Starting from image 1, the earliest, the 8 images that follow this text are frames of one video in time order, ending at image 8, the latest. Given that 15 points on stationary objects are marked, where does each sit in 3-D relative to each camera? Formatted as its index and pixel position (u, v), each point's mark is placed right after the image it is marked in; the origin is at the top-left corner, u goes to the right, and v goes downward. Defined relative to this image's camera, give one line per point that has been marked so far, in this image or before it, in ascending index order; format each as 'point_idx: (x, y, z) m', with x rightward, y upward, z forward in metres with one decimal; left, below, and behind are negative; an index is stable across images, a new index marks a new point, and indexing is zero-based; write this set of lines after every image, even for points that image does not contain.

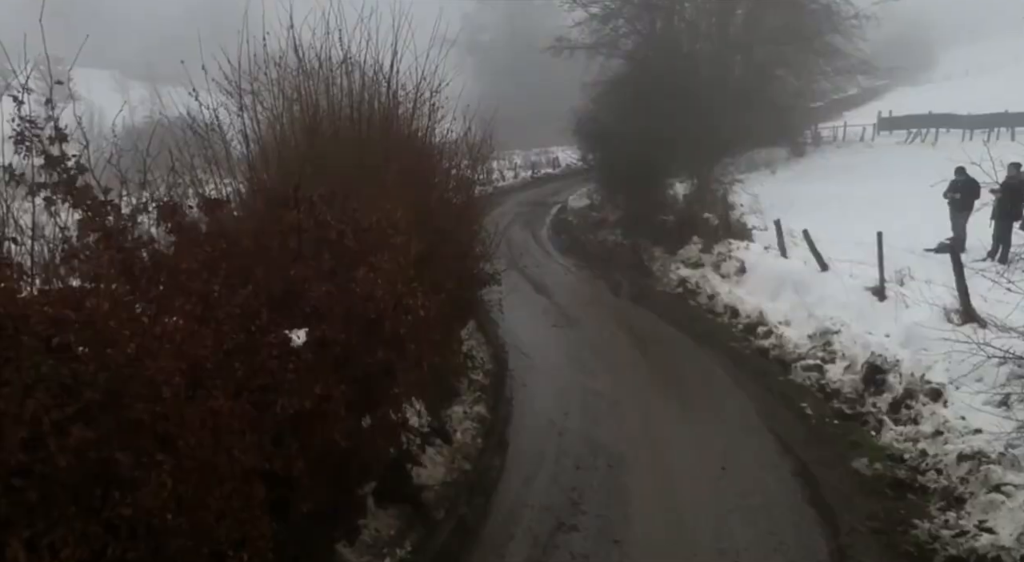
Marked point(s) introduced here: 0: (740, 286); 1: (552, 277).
0: (+3.8, -0.1, +16.5) m
1: (+0.8, +0.1, +20.1) m
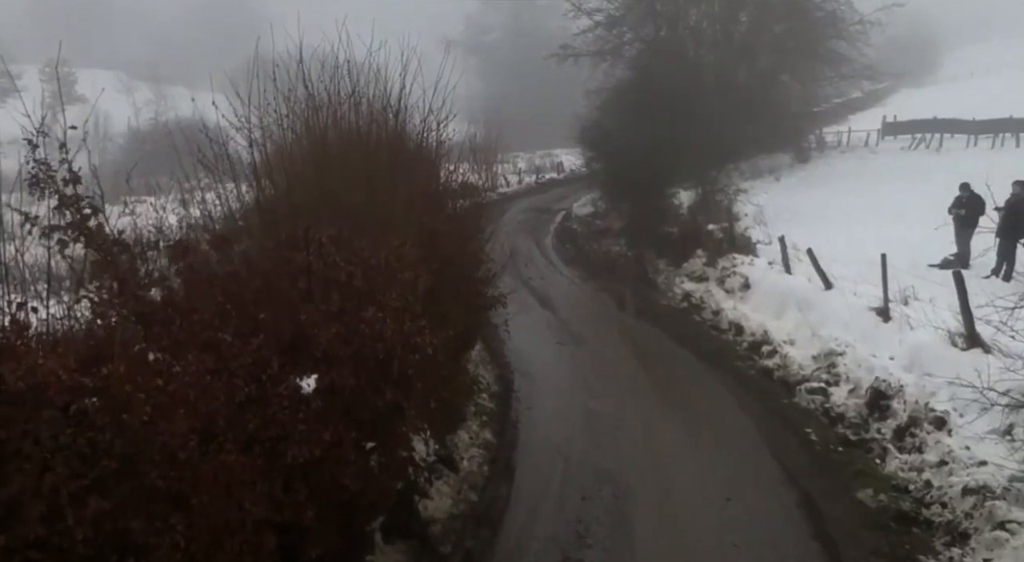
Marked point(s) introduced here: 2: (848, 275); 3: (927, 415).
0: (+3.9, -0.4, +16.5) m
1: (+0.9, -0.2, +20.1) m
2: (+6.0, +0.1, +17.5) m
3: (+4.1, -1.3, +9.8) m
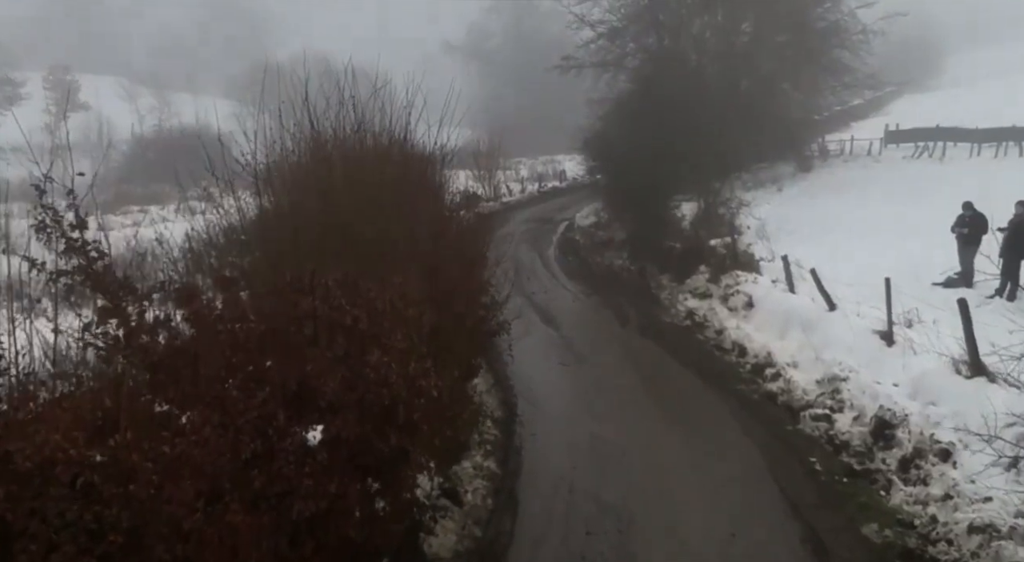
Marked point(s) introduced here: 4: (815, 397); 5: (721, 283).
0: (+4.0, -0.7, +16.5) m
1: (+1.0, -0.5, +20.1) m
2: (+6.0, -0.2, +17.5) m
3: (+4.2, -1.6, +9.8) m
4: (+3.8, -1.4, +12.3) m
5: (+4.0, 0.0, +19.0) m
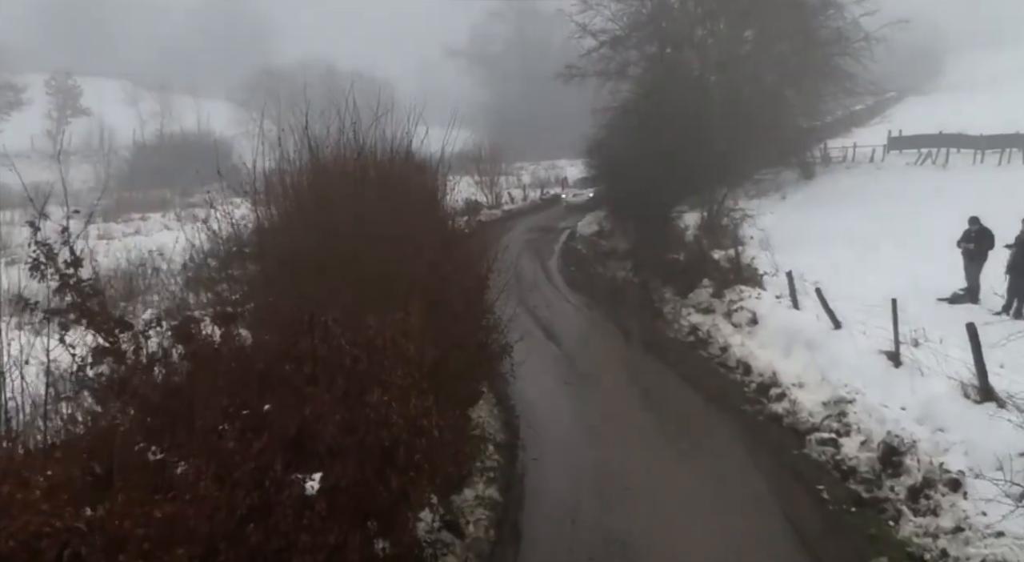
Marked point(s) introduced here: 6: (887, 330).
0: (+4.0, -1.0, +16.4) m
1: (+1.0, -0.8, +20.0) m
2: (+6.1, -0.5, +17.3) m
3: (+4.2, -1.9, +9.6) m
4: (+3.8, -1.7, +12.1) m
5: (+4.1, -0.3, +18.9) m
6: (+5.6, -0.7, +14.8) m
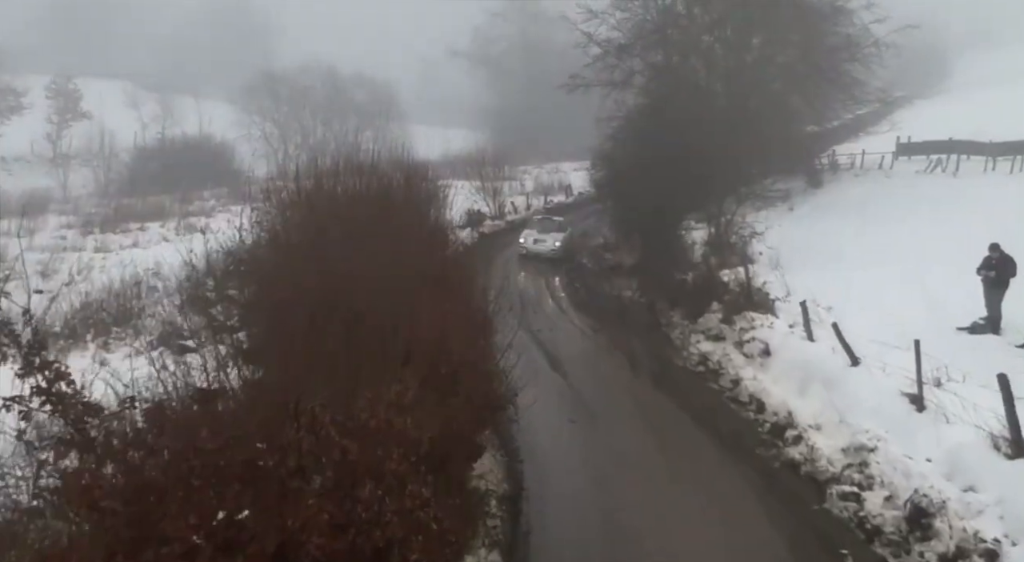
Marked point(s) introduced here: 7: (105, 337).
0: (+4.1, -1.4, +15.8) m
1: (+1.1, -1.3, +19.4) m
2: (+6.1, -1.0, +16.7) m
3: (+4.3, -2.4, +9.0) m
4: (+3.9, -2.2, +11.5) m
5: (+4.2, -0.8, +18.2) m
6: (+5.7, -1.2, +14.2) m
7: (-7.8, -1.1, +18.8) m
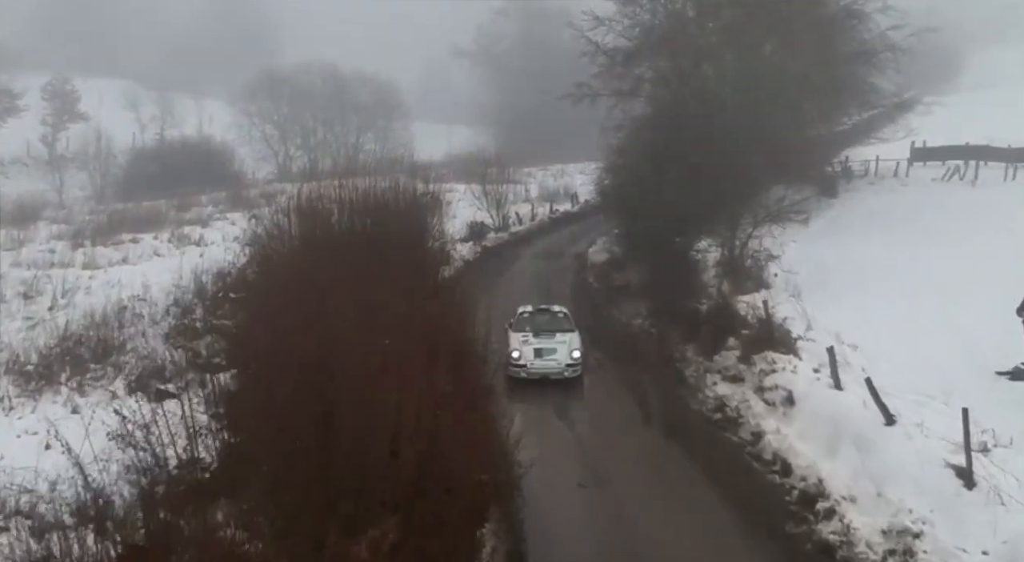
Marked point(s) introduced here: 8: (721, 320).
0: (+4.1, -2.1, +14.5) m
1: (+1.1, -1.9, +18.1) m
2: (+6.2, -1.6, +15.5) m
3: (+4.3, -3.1, +7.8) m
4: (+3.9, -2.9, +10.3) m
5: (+4.2, -1.4, +17.0) m
6: (+5.7, -1.9, +12.9) m
7: (-7.7, -1.7, +17.6) m
8: (+4.2, -0.8, +19.6) m
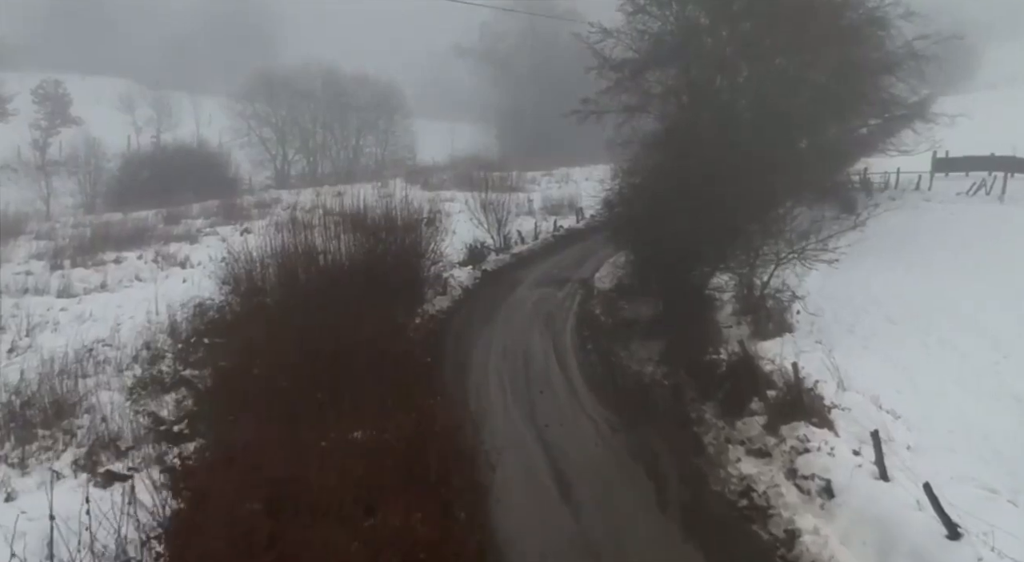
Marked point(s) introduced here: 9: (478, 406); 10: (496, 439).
0: (+4.0, -3.1, +12.6) m
1: (+1.1, -2.9, +16.2) m
2: (+6.1, -2.6, +13.5) m
3: (+4.2, -4.1, +5.9) m
4: (+3.8, -3.9, +8.3) m
5: (+4.2, -2.4, +15.0) m
6: (+5.7, -2.9, +10.9) m
7: (-7.8, -2.7, +15.7) m
8: (+4.2, -1.7, +17.7) m
9: (-0.6, -2.4, +18.5) m
10: (-0.3, -2.8, +17.2) m
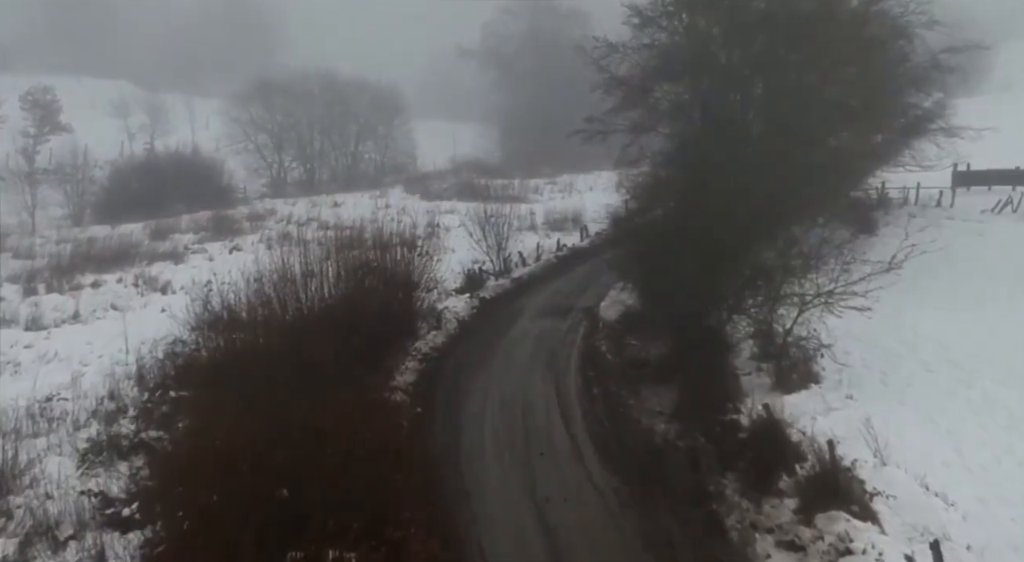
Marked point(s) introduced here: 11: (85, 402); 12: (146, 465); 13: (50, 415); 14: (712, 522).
0: (+4.0, -4.0, +10.6) m
1: (+1.0, -3.8, +14.2) m
2: (+6.1, -3.5, +11.5) m
3: (+4.1, -5.0, +3.9) m
4: (+3.7, -4.8, +6.3) m
5: (+4.1, -3.3, +13.0) m
6: (+5.6, -3.8, +8.9) m
7: (-7.8, -3.6, +13.8) m
8: (+4.1, -2.6, +15.7) m
9: (-0.7, -3.3, +16.5) m
10: (-0.3, -3.7, +15.2) m
11: (-8.6, -2.4, +19.8) m
12: (-6.1, -3.0, +16.4) m
13: (-8.9, -2.5, +19.1) m
14: (+3.0, -3.7, +14.2) m
